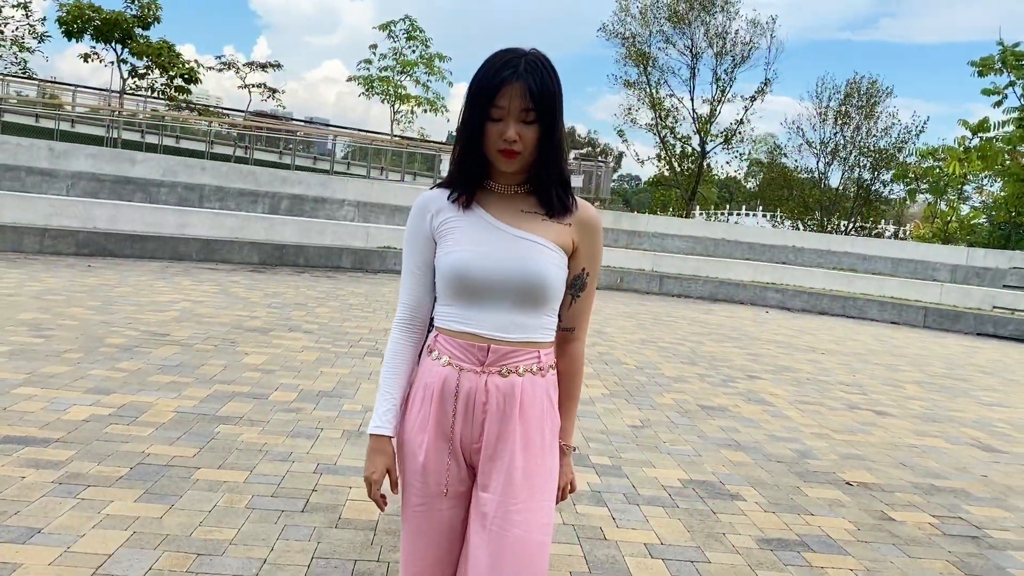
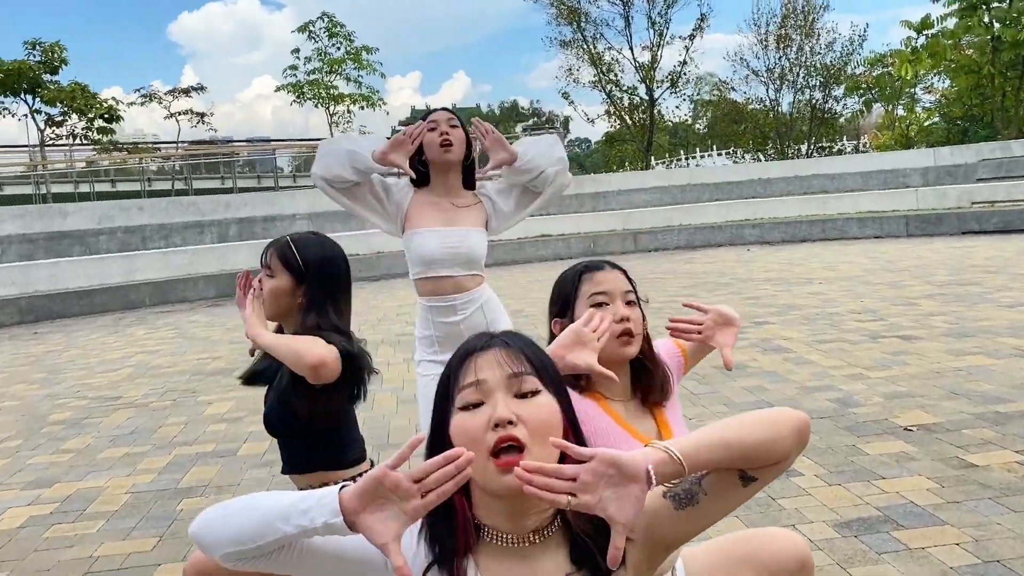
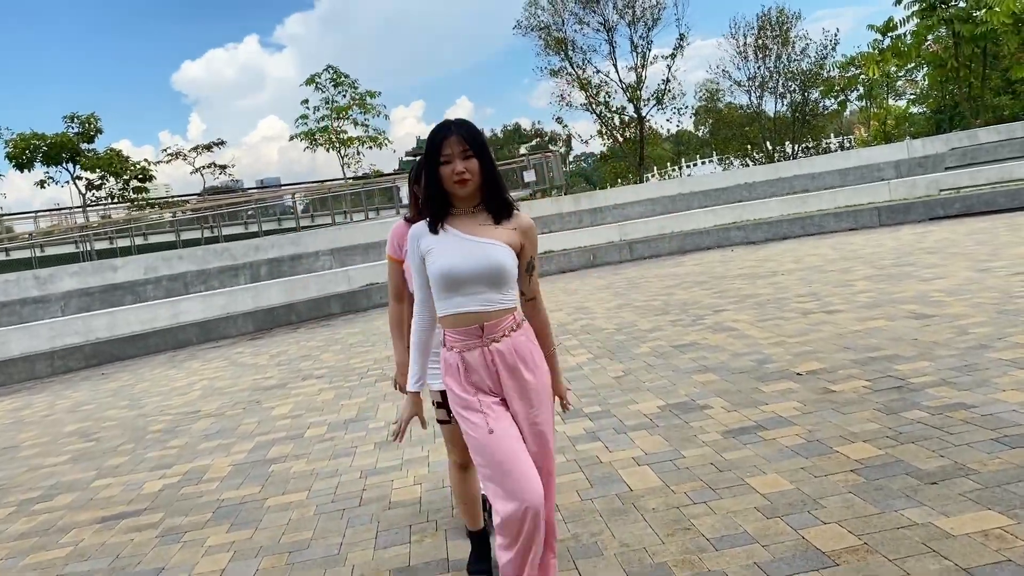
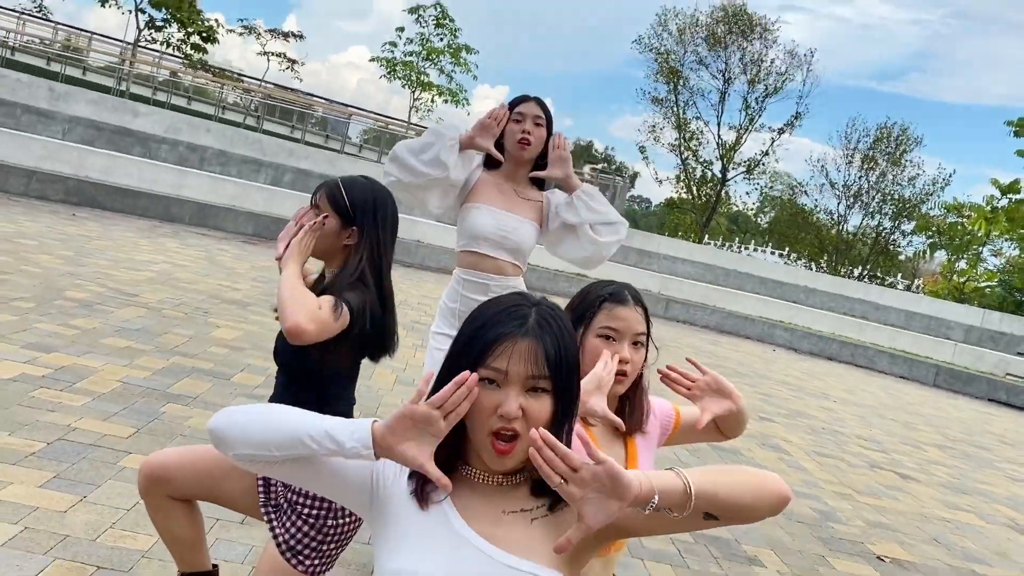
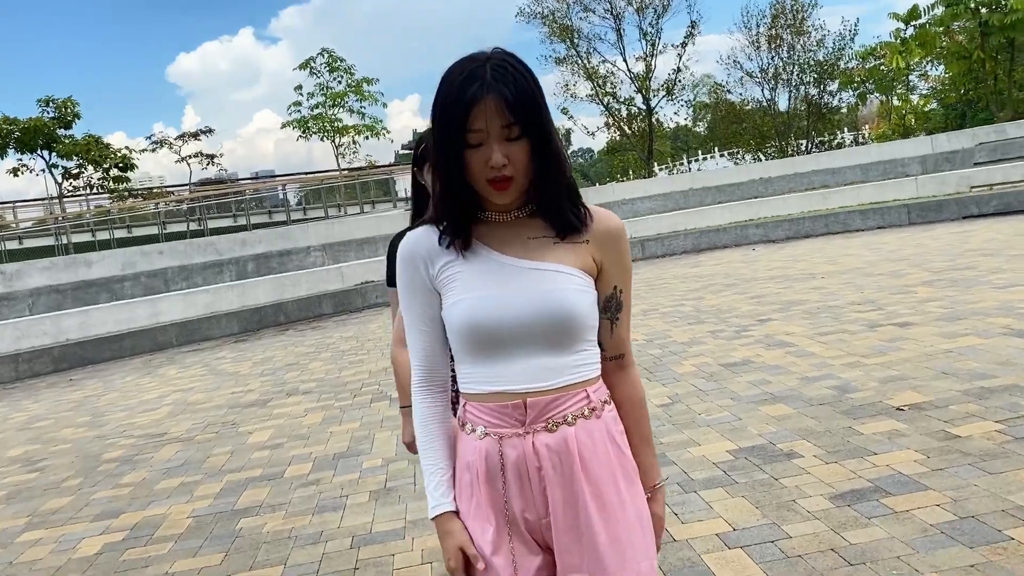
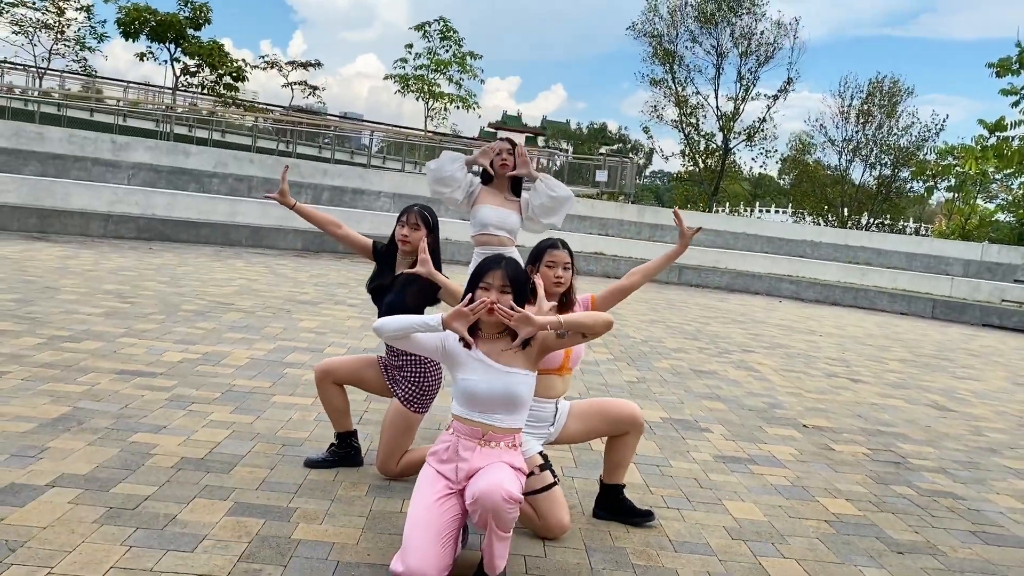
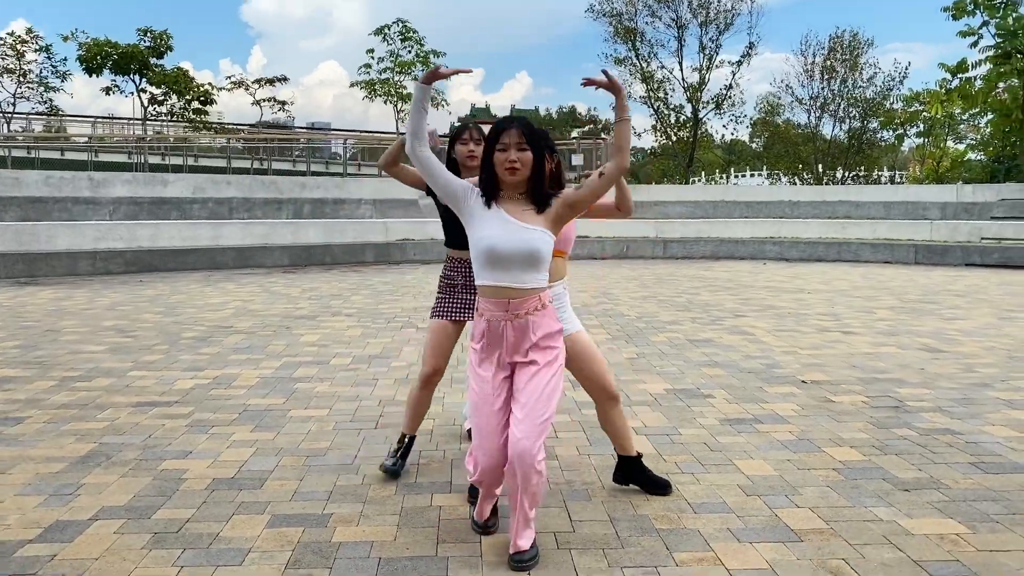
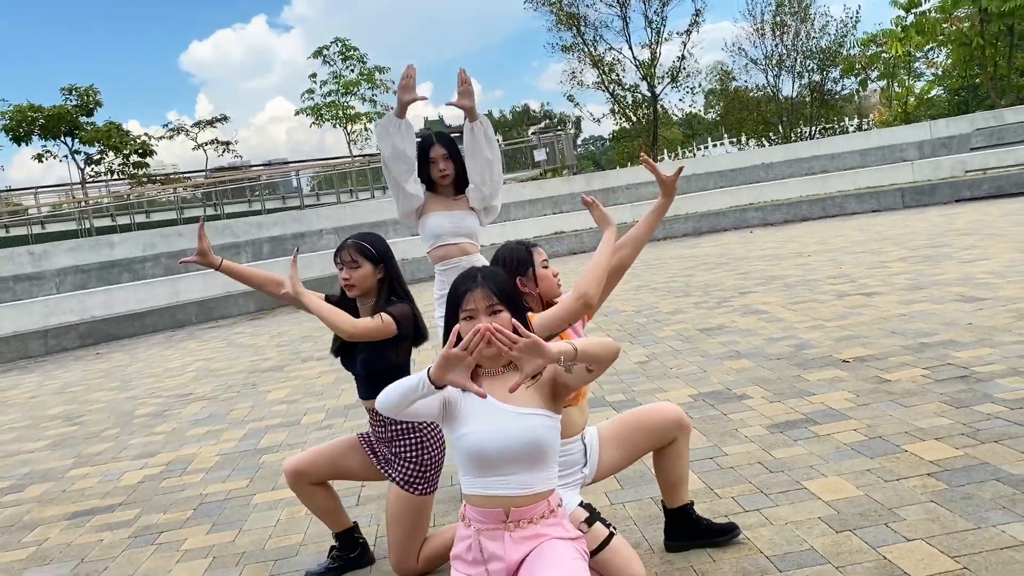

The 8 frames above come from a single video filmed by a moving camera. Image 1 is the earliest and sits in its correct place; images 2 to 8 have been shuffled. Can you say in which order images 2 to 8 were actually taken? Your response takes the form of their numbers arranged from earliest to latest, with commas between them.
5, 2, 4, 8, 6, 7, 3
